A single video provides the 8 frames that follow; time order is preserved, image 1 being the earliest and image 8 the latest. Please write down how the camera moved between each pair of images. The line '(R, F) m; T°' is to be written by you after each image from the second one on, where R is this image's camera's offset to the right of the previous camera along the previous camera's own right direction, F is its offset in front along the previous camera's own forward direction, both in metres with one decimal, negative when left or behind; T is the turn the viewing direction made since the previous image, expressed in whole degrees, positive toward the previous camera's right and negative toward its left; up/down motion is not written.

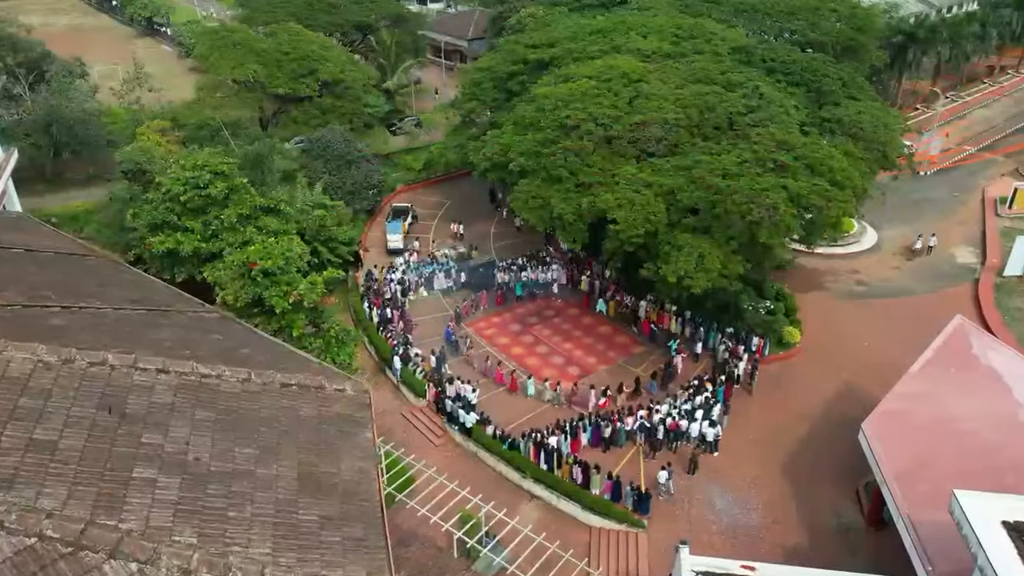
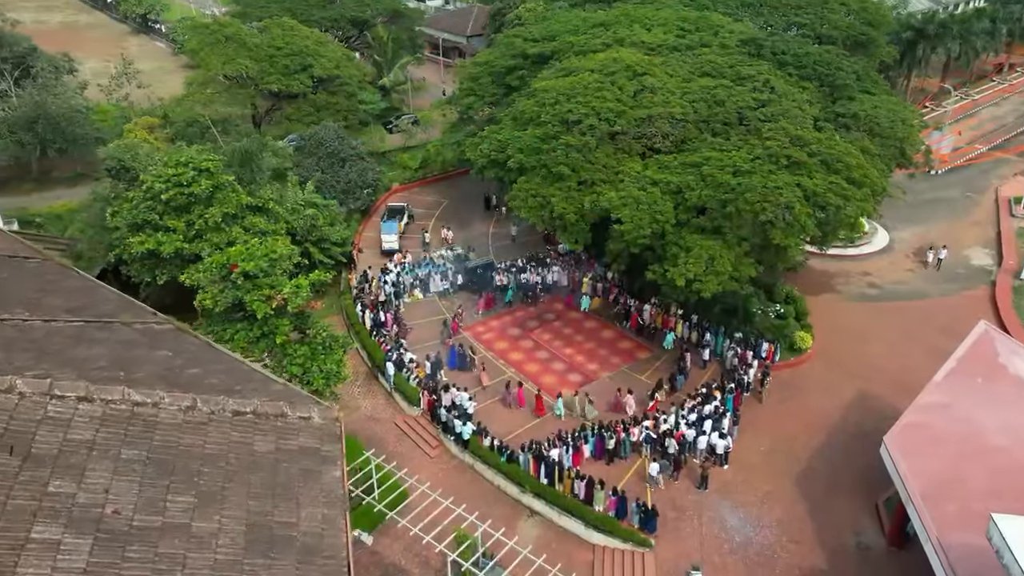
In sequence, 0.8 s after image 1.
(0.0, +1.5) m; 0°
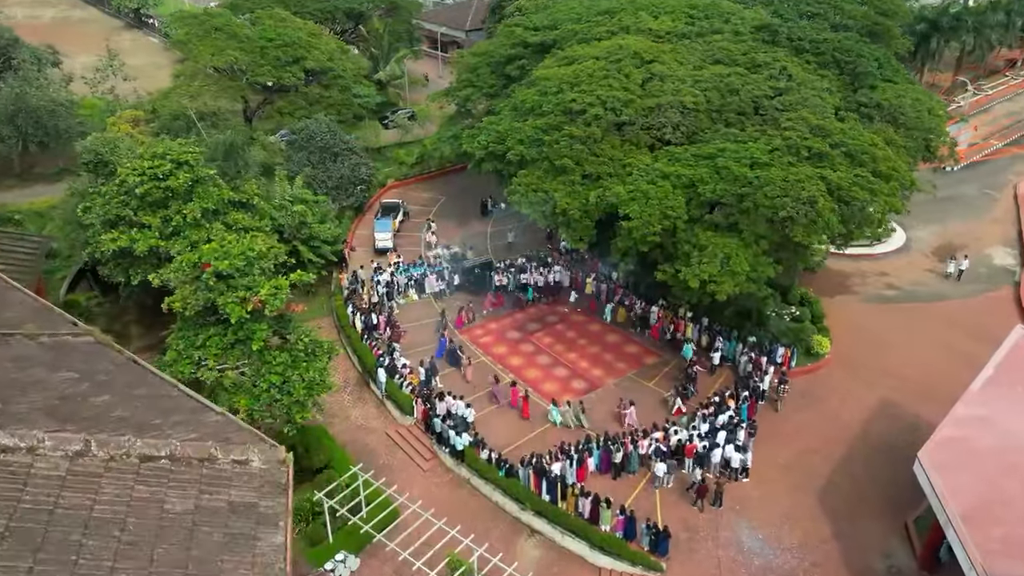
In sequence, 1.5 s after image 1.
(0.0, +1.9) m; 0°
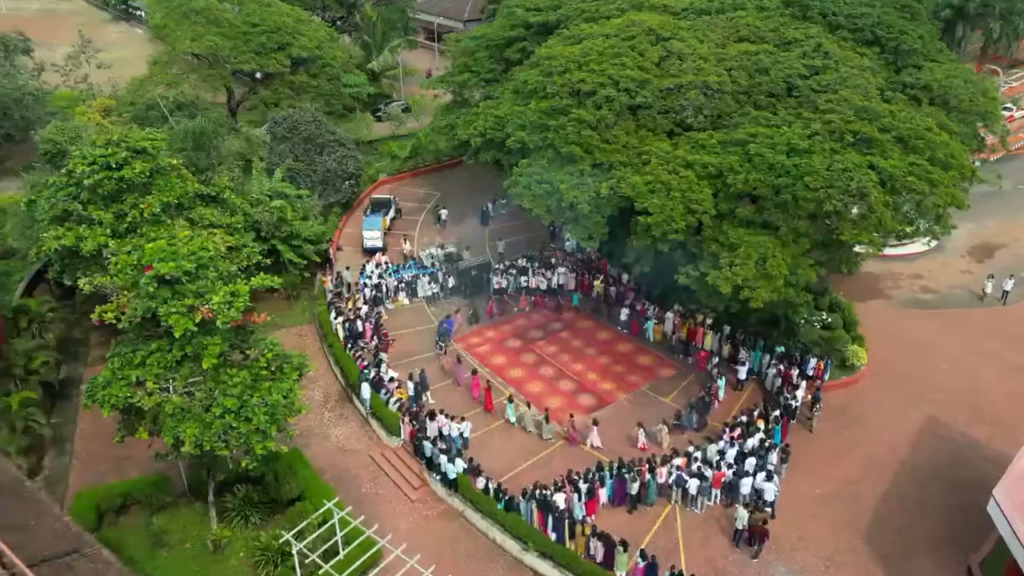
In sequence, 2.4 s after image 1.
(0.0, +3.1) m; 0°
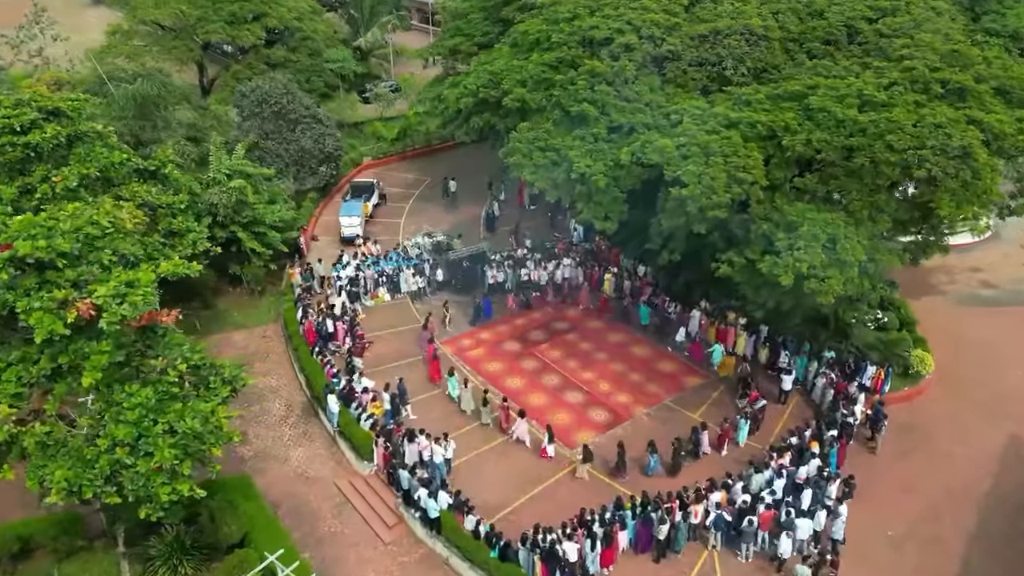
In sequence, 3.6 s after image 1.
(+0.1, +4.4) m; 0°
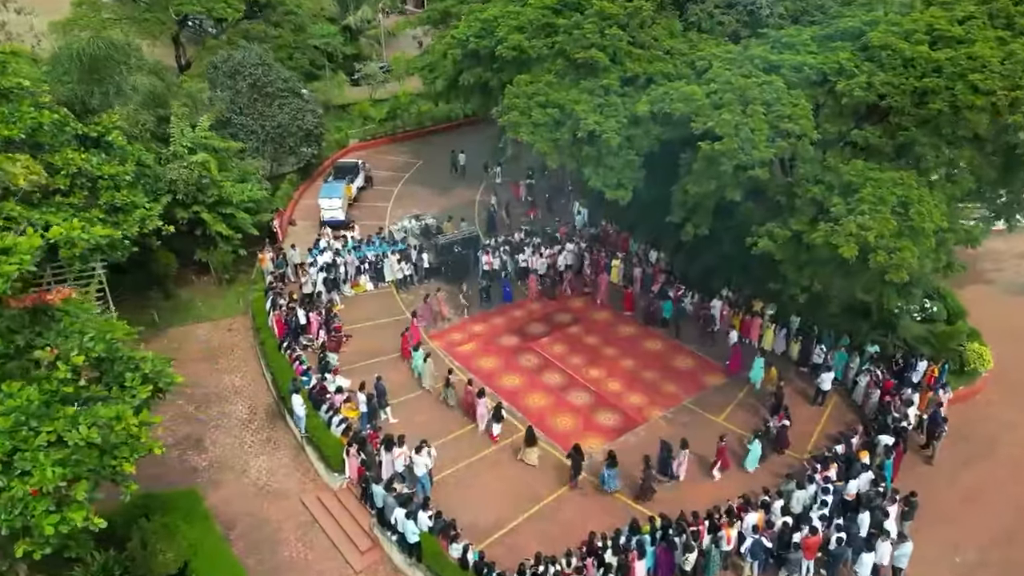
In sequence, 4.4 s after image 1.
(+0.1, +2.9) m; 0°
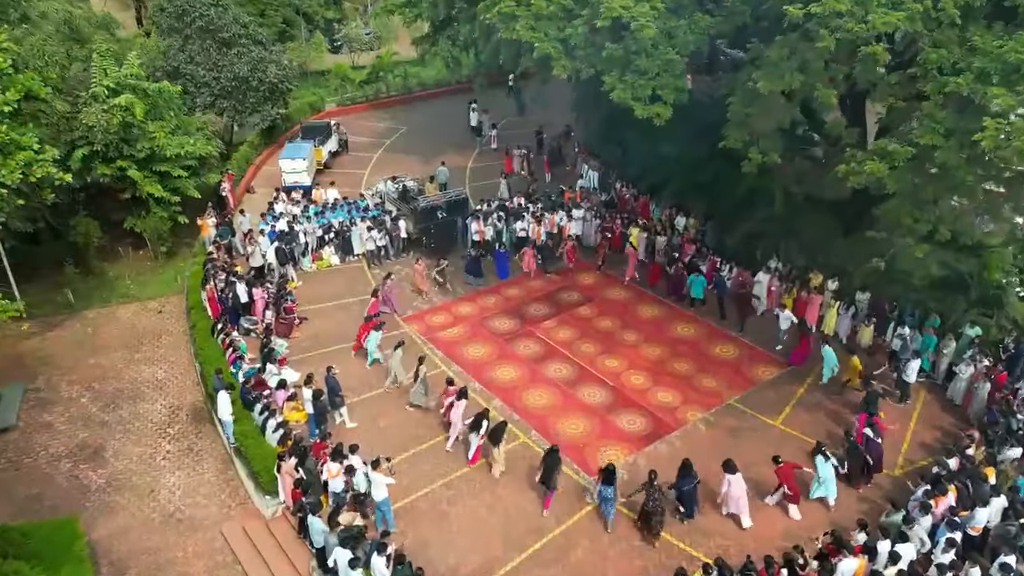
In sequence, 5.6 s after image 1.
(+0.1, +4.4) m; 0°
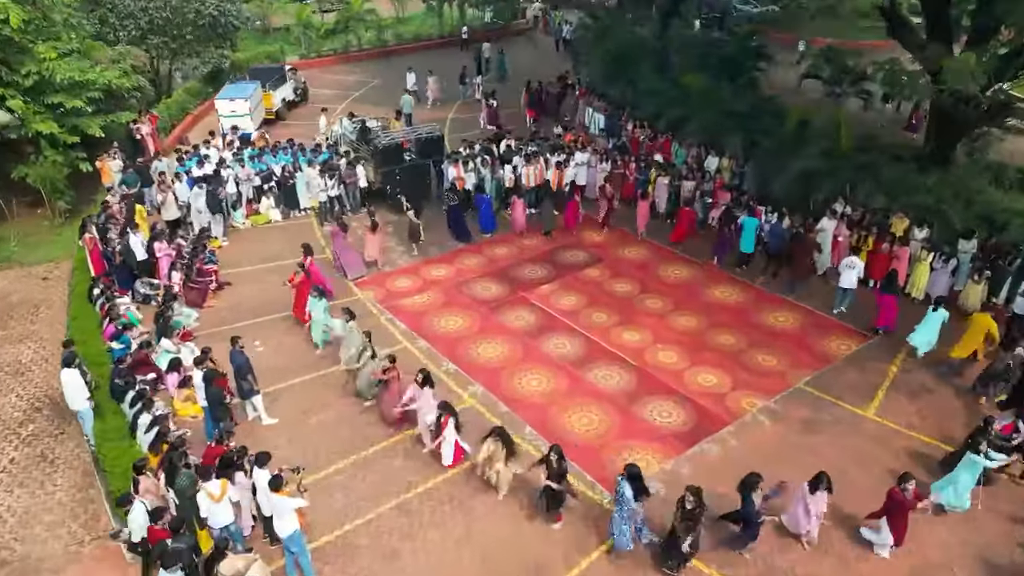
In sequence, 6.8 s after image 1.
(+0.1, +4.2) m; 0°
